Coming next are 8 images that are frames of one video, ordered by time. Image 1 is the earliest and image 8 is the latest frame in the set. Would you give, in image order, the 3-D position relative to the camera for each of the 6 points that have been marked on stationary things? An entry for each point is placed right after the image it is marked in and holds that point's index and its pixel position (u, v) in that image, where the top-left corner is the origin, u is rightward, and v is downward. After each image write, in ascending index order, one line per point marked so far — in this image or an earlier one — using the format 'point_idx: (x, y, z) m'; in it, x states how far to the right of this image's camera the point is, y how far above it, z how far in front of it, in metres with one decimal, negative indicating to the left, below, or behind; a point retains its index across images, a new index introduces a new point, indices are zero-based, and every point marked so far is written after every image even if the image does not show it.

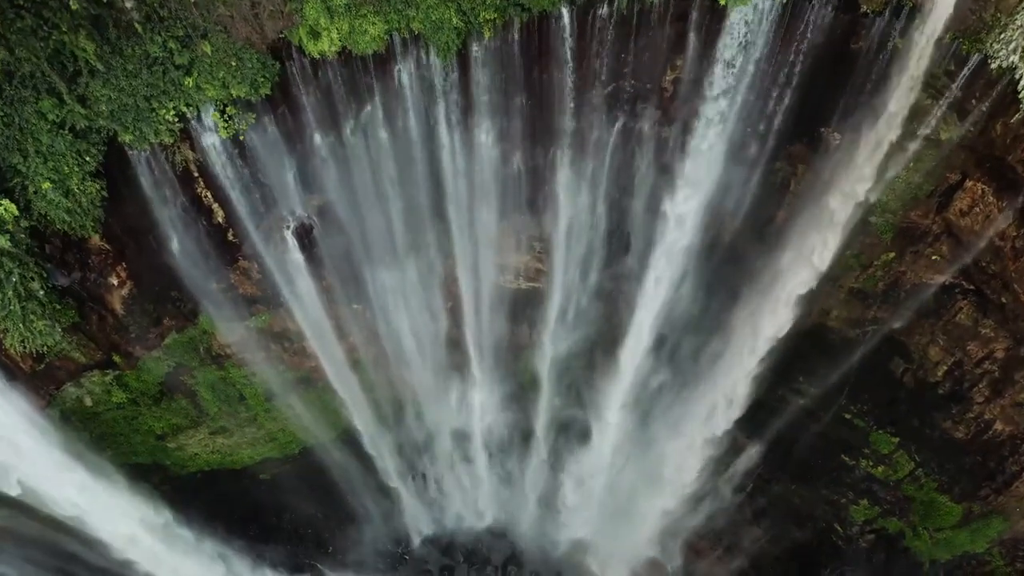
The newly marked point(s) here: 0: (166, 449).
0: (-5.7, -2.7, +11.5) m
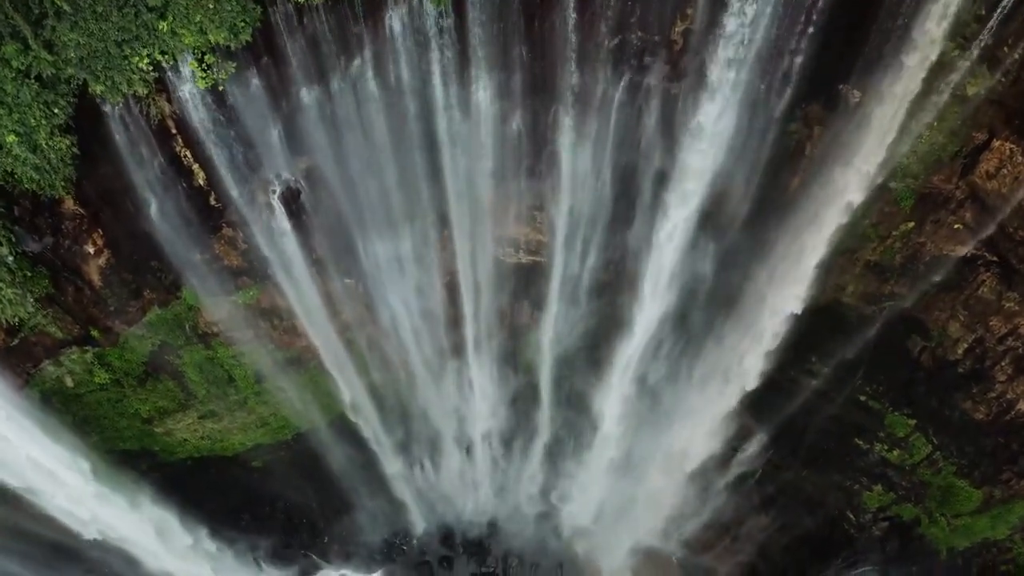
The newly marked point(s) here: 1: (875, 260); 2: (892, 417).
0: (-5.7, -2.3, +11.1) m
1: (+4.9, +0.4, +9.3) m
2: (+5.7, -1.9, +10.5) m
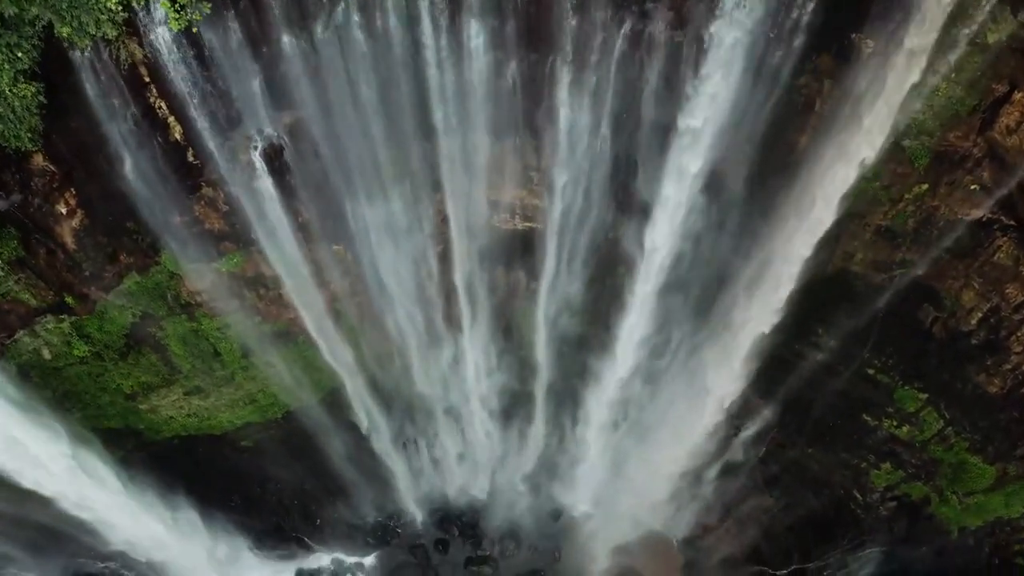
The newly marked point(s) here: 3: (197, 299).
0: (-5.7, -1.9, +10.7) m
1: (+4.8, +0.8, +8.9) m
2: (+5.6, -1.5, +10.1) m
3: (-4.3, -0.1, +9.5) m
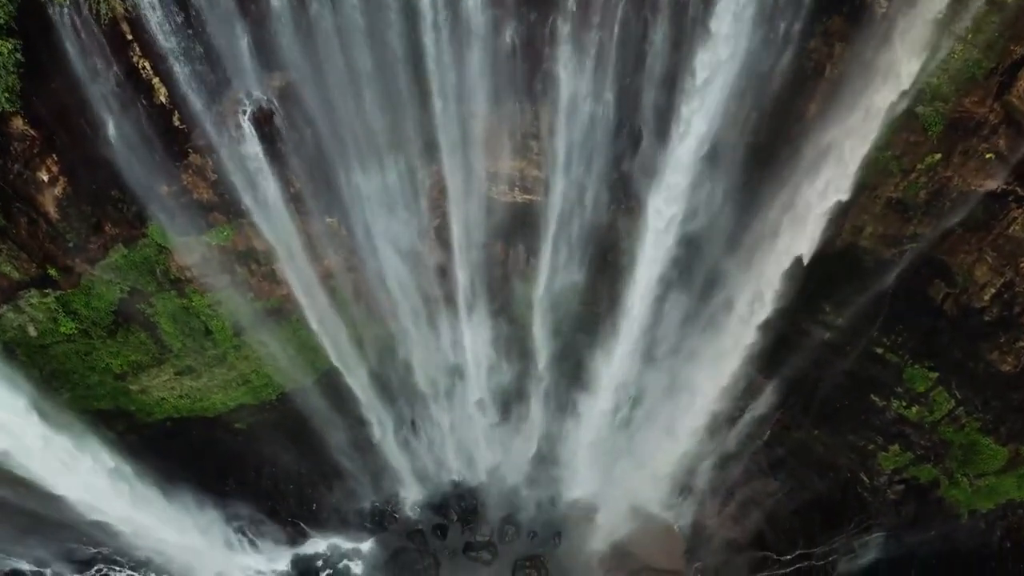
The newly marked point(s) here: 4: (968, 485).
0: (-5.7, -1.6, +10.4) m
1: (+4.8, +1.1, +8.6) m
2: (+5.6, -1.2, +9.8) m
3: (-4.3, +0.2, +9.2) m
4: (+6.6, -2.9, +10.1) m
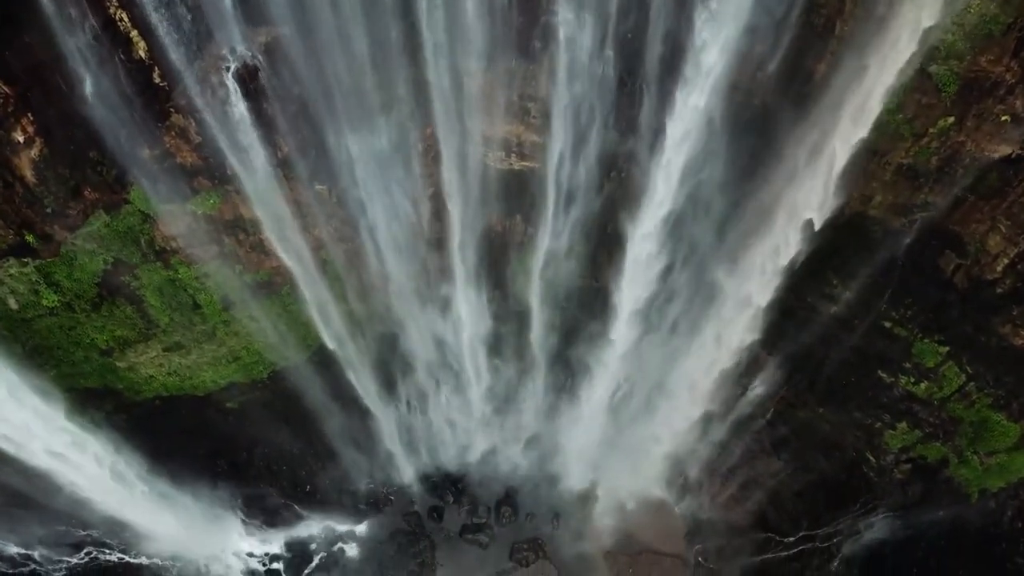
0: (-5.8, -1.2, +10.1) m
1: (+4.7, +1.5, +8.3) m
2: (+5.6, -0.8, +9.5) m
3: (-4.4, +0.6, +8.9) m
4: (+6.6, -2.5, +9.8) m
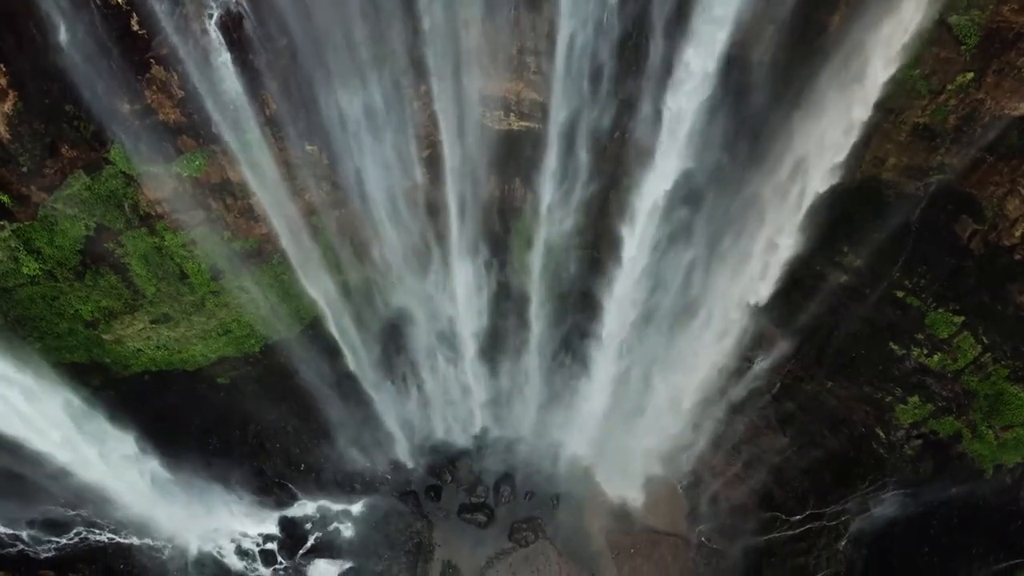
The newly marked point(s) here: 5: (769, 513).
0: (-5.8, -0.8, +9.8) m
1: (+4.7, +1.9, +8.0) m
2: (+5.6, -0.3, +9.2) m
3: (-4.4, +1.0, +8.6) m
4: (+6.5, -2.0, +9.5) m
5: (+4.1, -3.6, +11.2) m
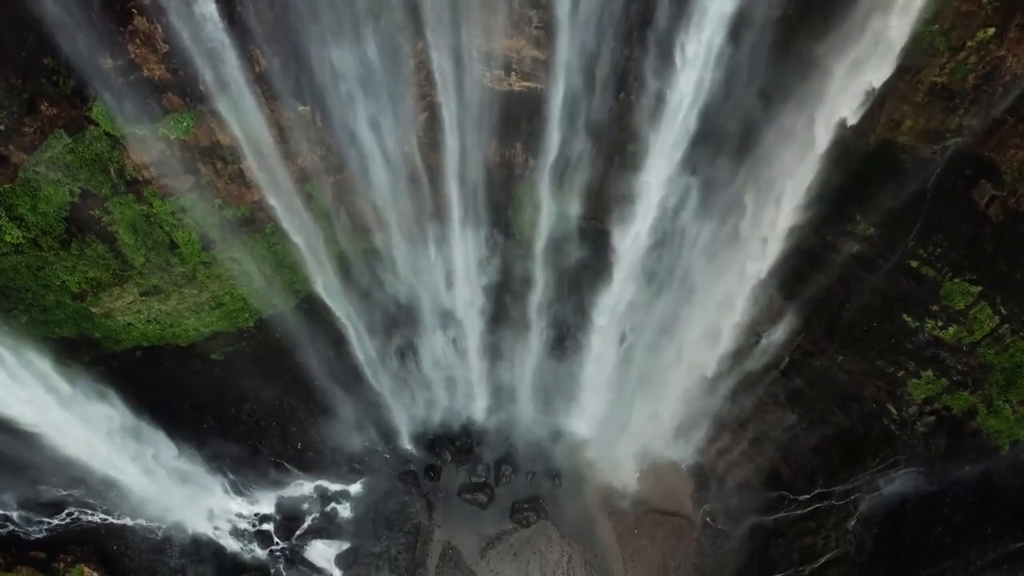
0: (-5.8, -0.4, +9.5) m
1: (+4.7, +2.3, +7.6) m
2: (+5.6, +0.1, +8.9) m
3: (-4.4, +1.3, +8.2) m
4: (+6.6, -1.6, +9.2) m
5: (+4.2, -3.2, +10.9) m
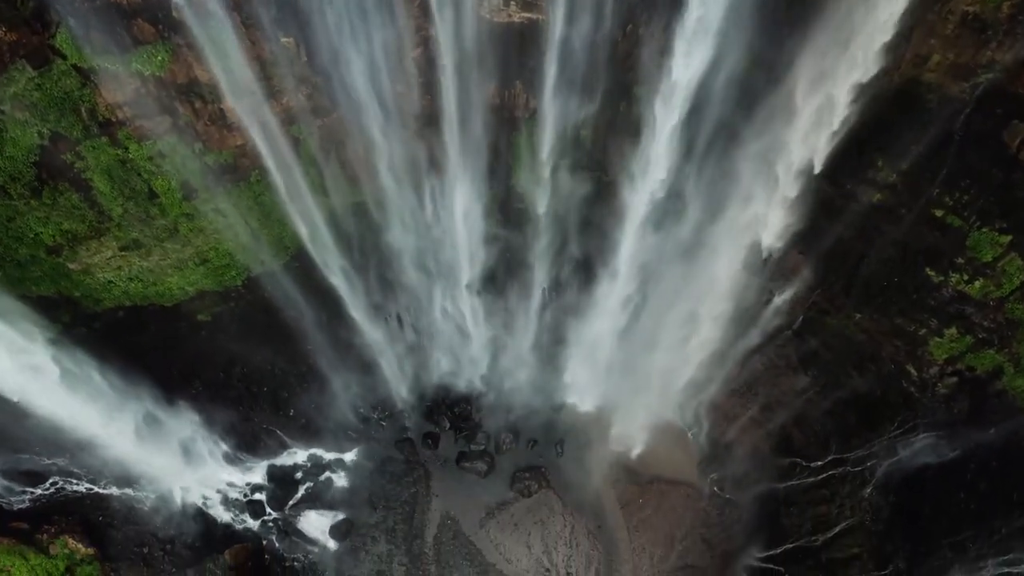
0: (-5.8, +0.2, +9.0) m
1: (+4.7, +2.9, +7.0) m
2: (+5.6, +0.7, +8.3) m
3: (-4.4, +1.9, +7.7) m
4: (+6.6, -1.0, +8.7) m
5: (+4.2, -2.6, +10.5) m
